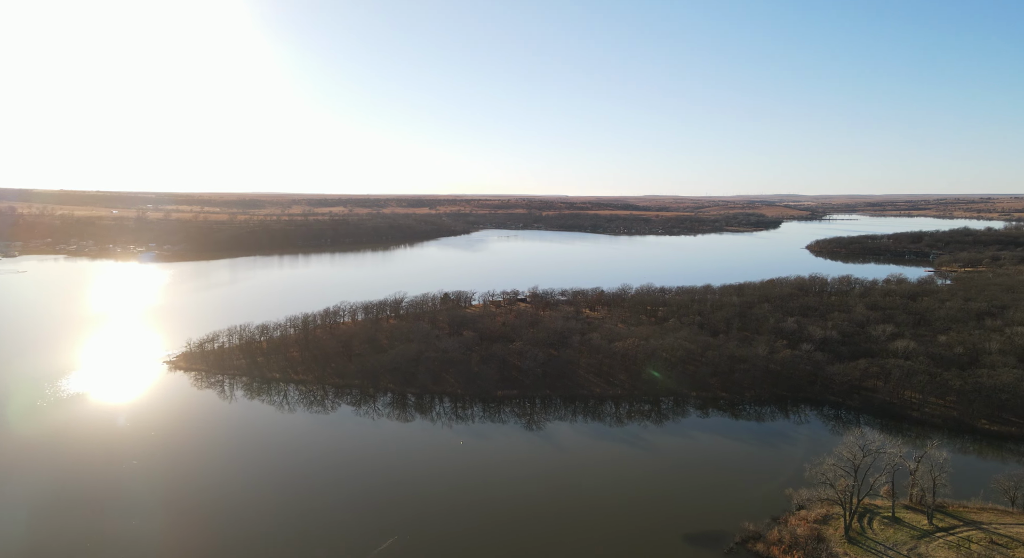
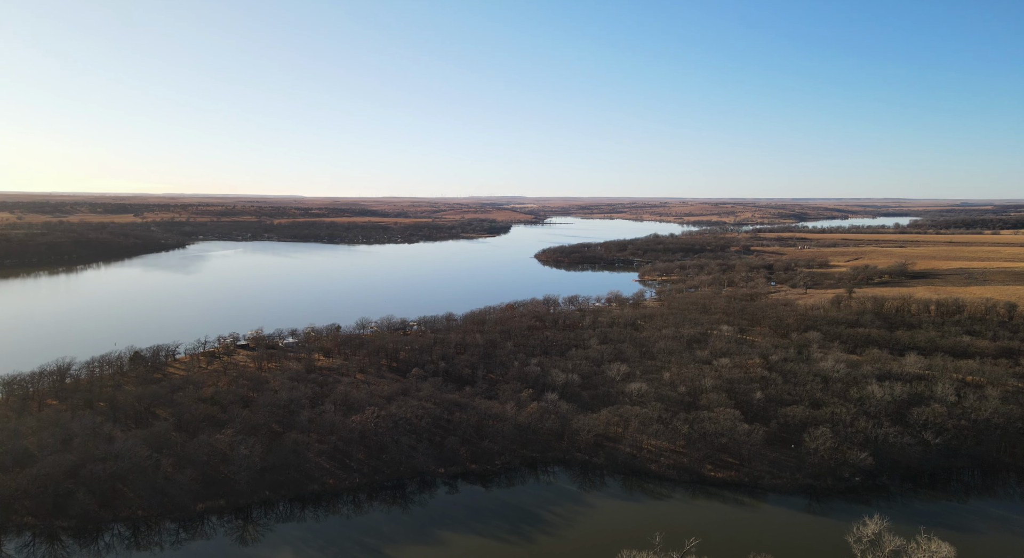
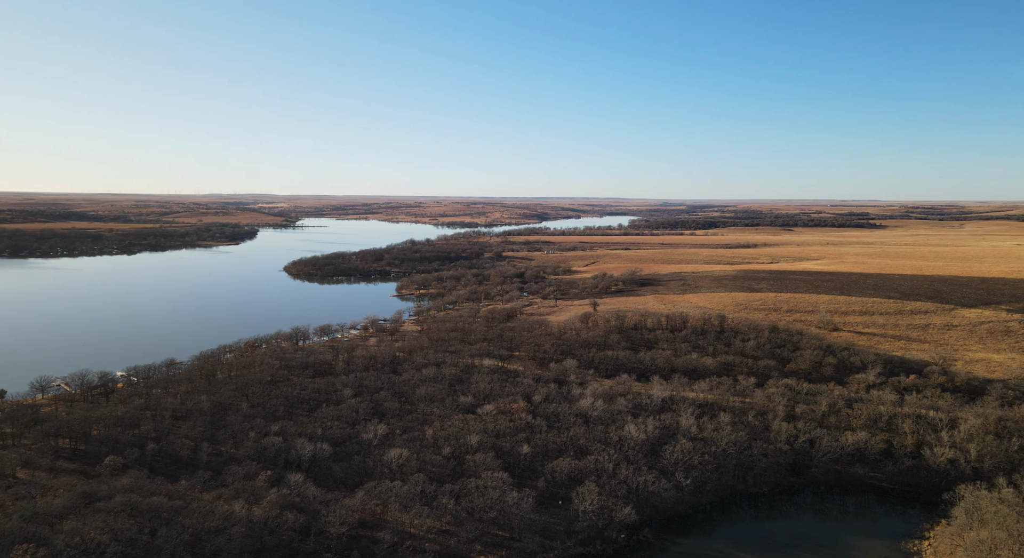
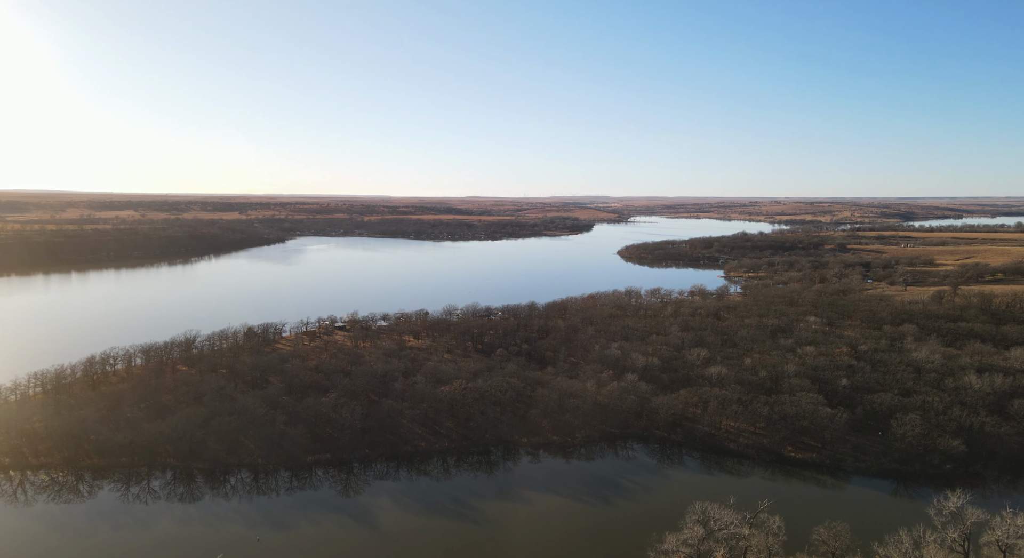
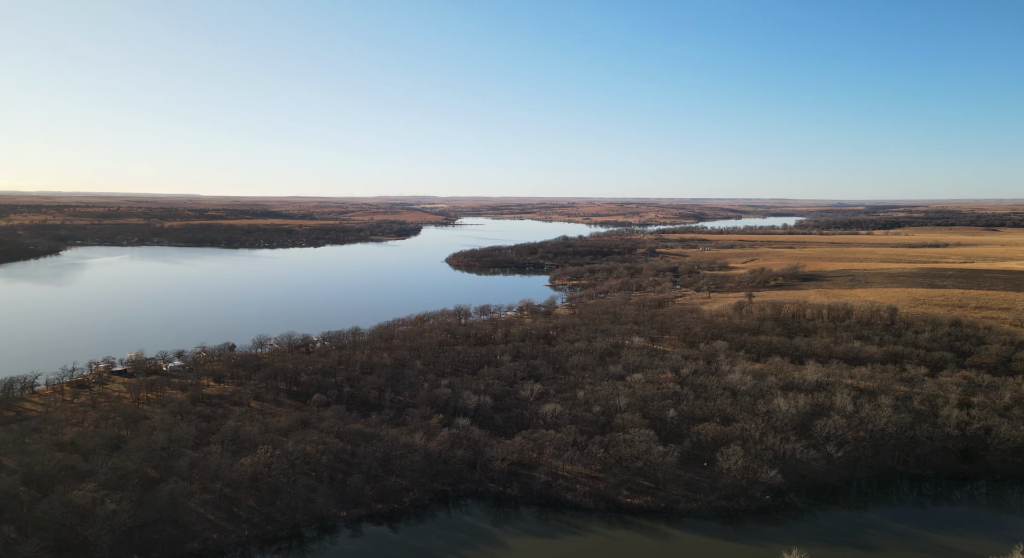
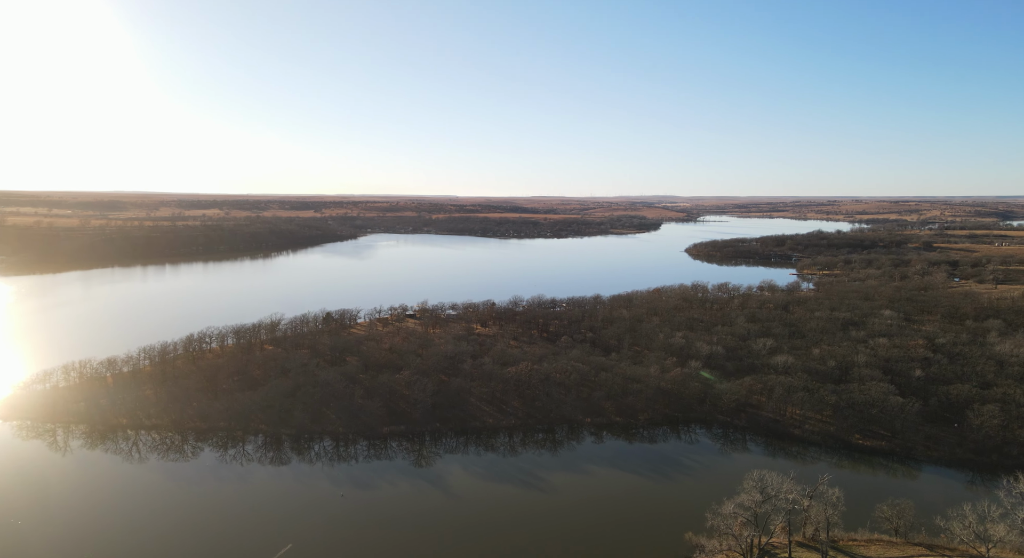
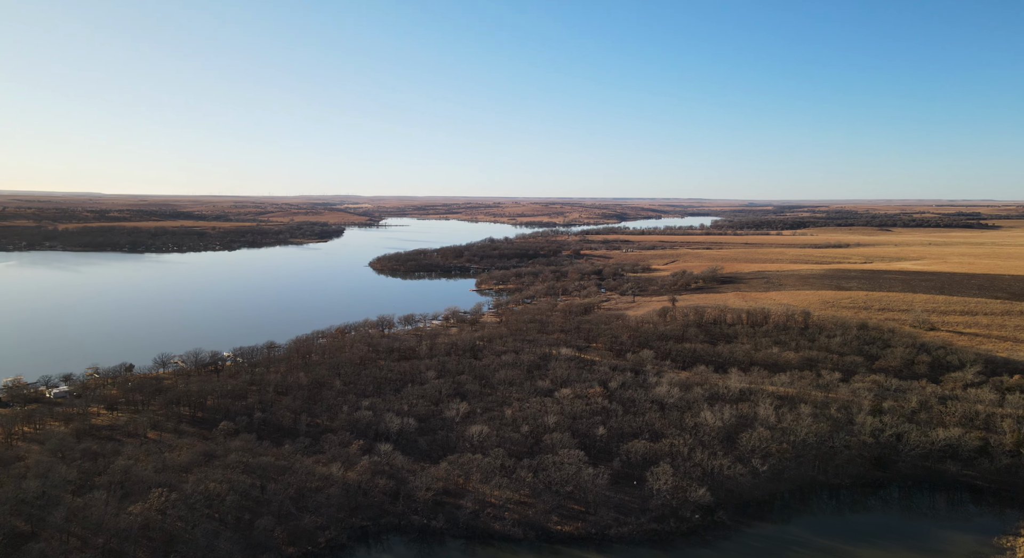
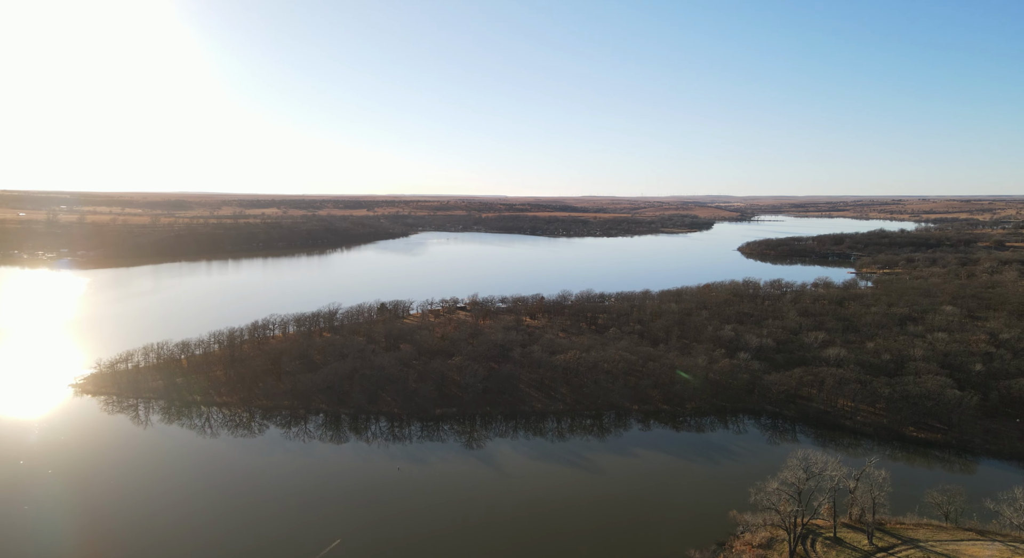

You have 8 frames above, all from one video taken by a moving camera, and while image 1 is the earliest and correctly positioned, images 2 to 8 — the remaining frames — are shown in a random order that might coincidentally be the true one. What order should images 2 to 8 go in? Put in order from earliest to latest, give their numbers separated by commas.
8, 6, 4, 2, 5, 7, 3
